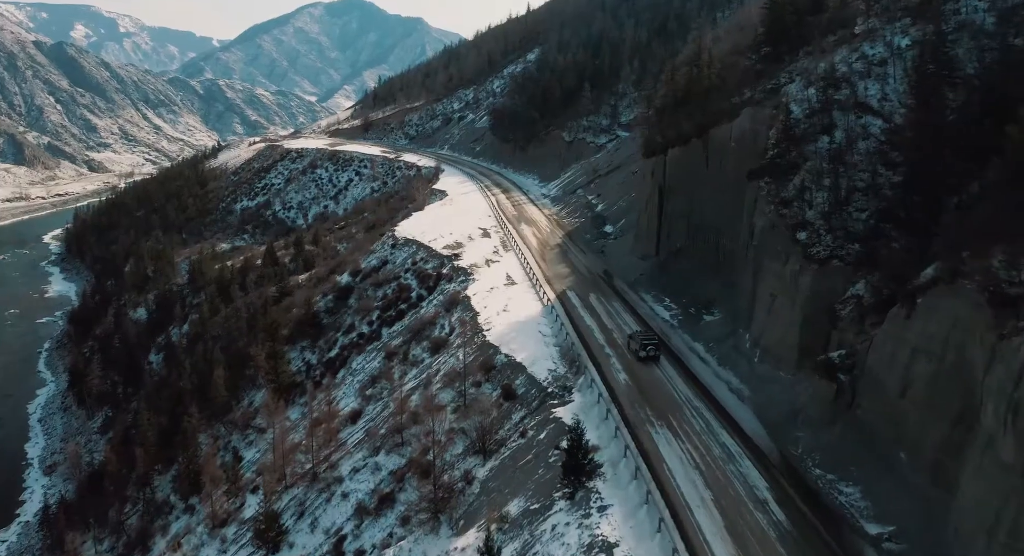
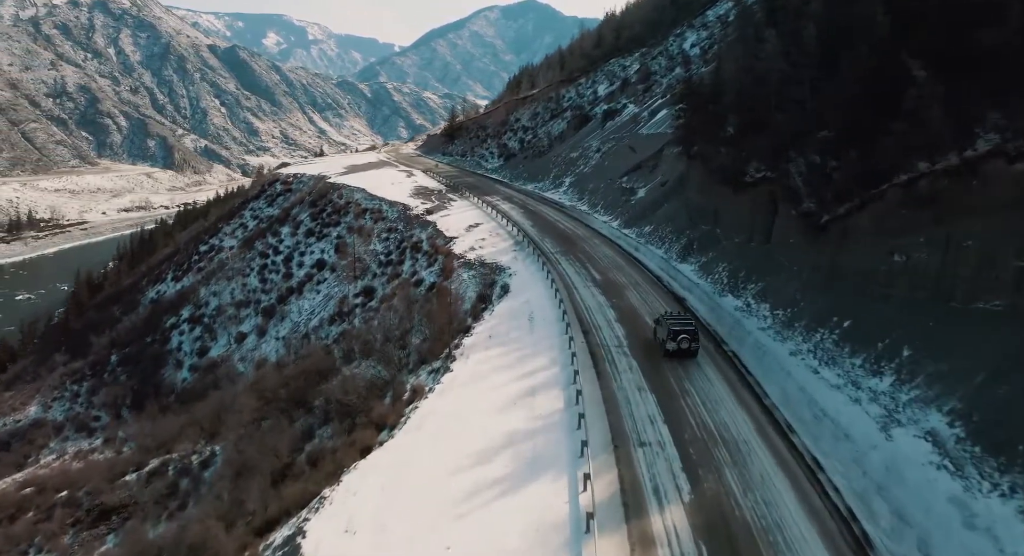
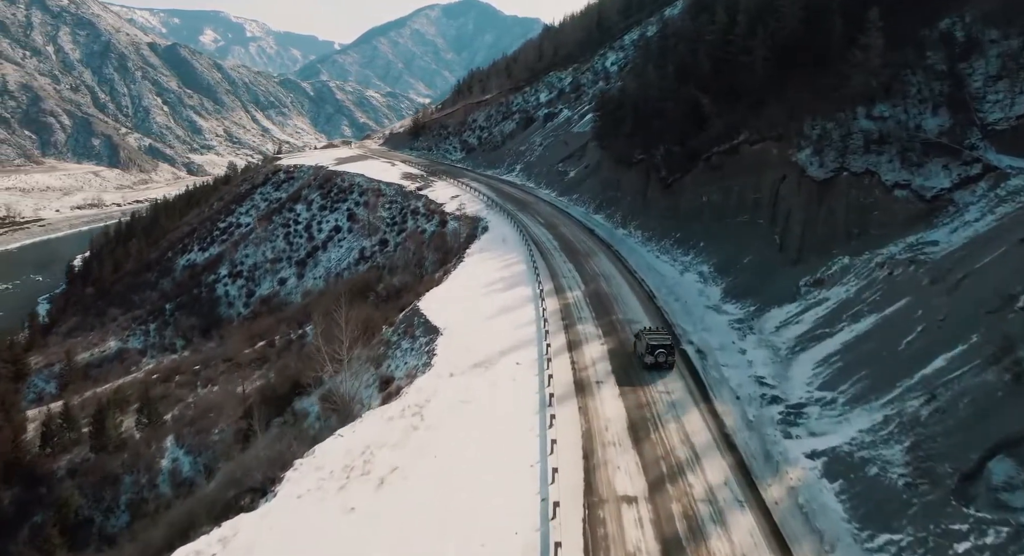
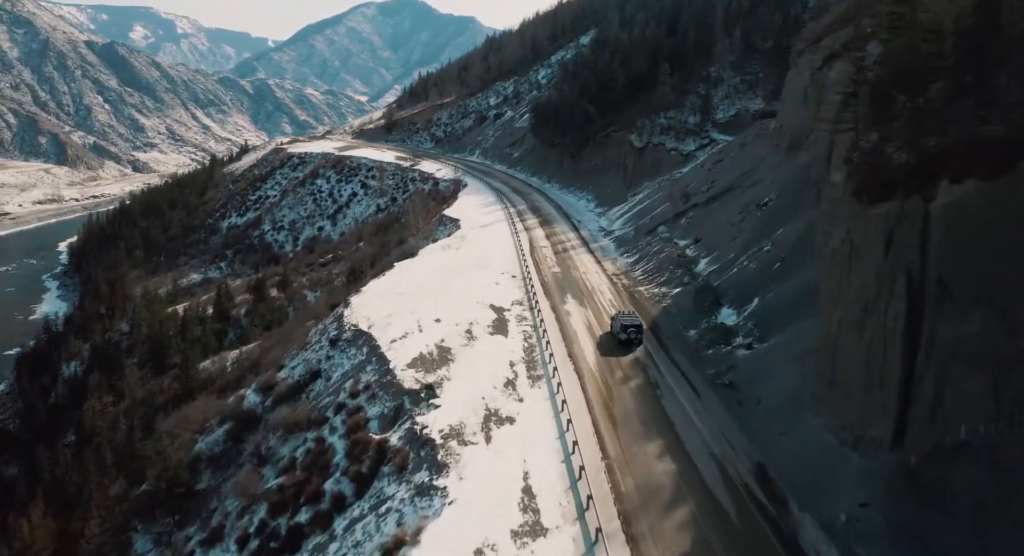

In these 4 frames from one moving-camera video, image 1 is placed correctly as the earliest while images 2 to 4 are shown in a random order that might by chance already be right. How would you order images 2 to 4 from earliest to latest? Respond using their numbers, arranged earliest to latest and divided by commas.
4, 3, 2
